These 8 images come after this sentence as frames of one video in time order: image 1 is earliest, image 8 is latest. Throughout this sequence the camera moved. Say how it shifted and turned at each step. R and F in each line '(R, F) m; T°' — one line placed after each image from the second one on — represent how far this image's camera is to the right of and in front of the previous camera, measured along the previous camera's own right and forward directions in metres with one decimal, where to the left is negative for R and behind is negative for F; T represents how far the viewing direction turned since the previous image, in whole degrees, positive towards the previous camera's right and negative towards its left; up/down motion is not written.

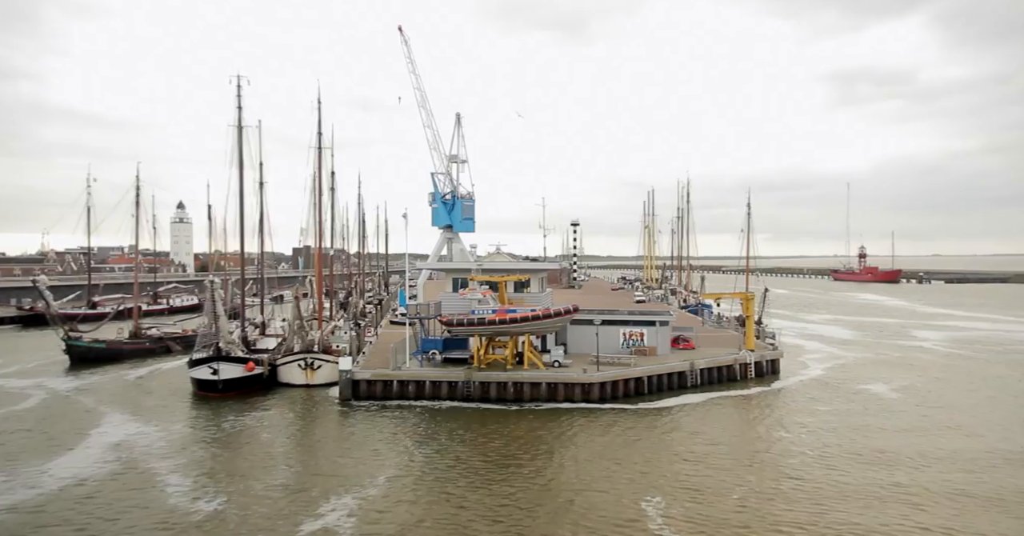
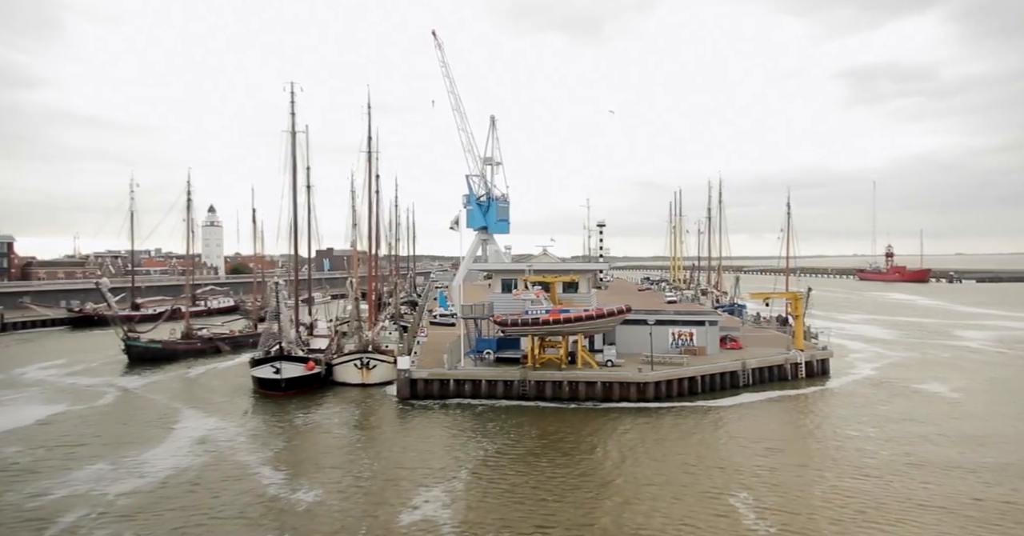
(-1.4, -0.5) m; -2°
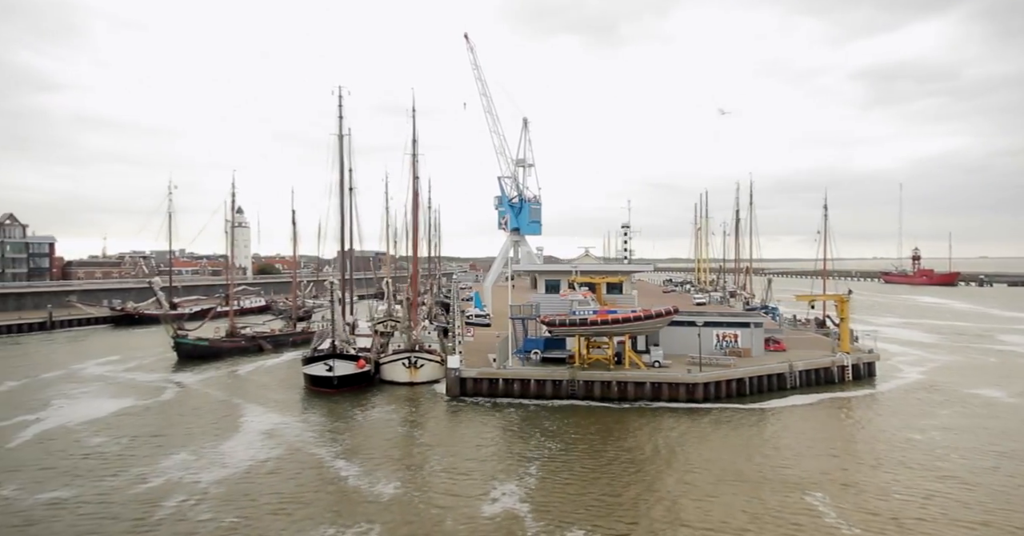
(-1.2, -0.4) m; -2°
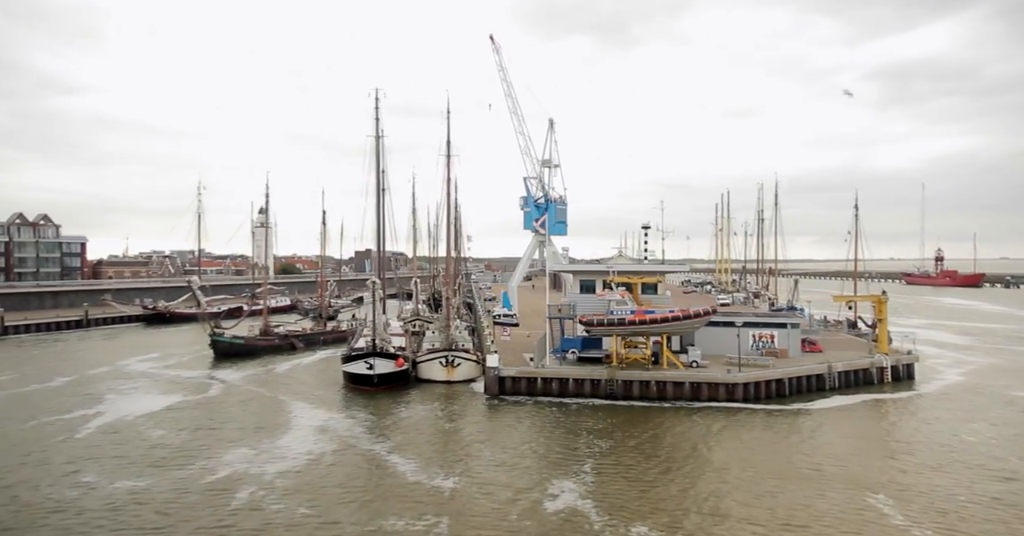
(-1.0, -0.3) m; -2°
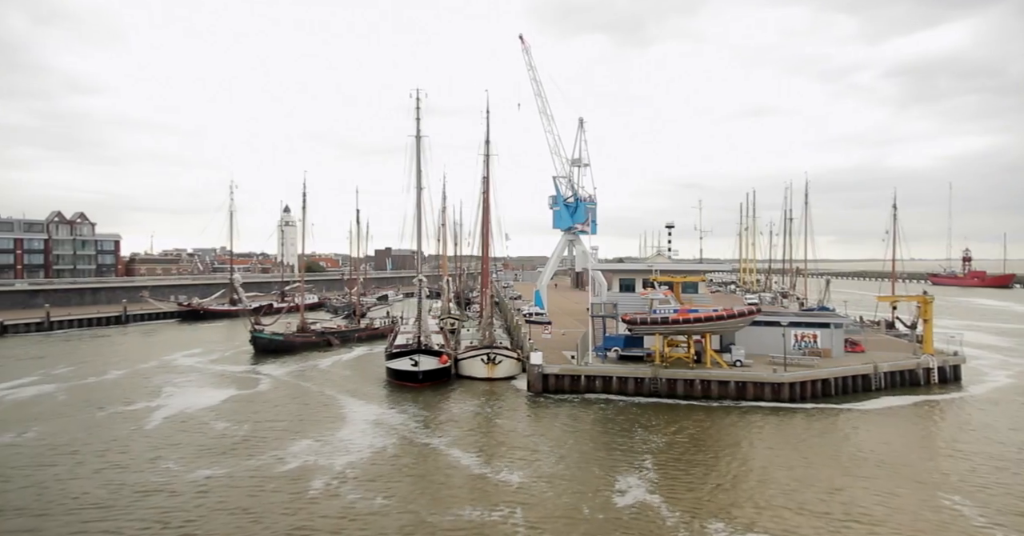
(-1.1, -0.3) m; -2°
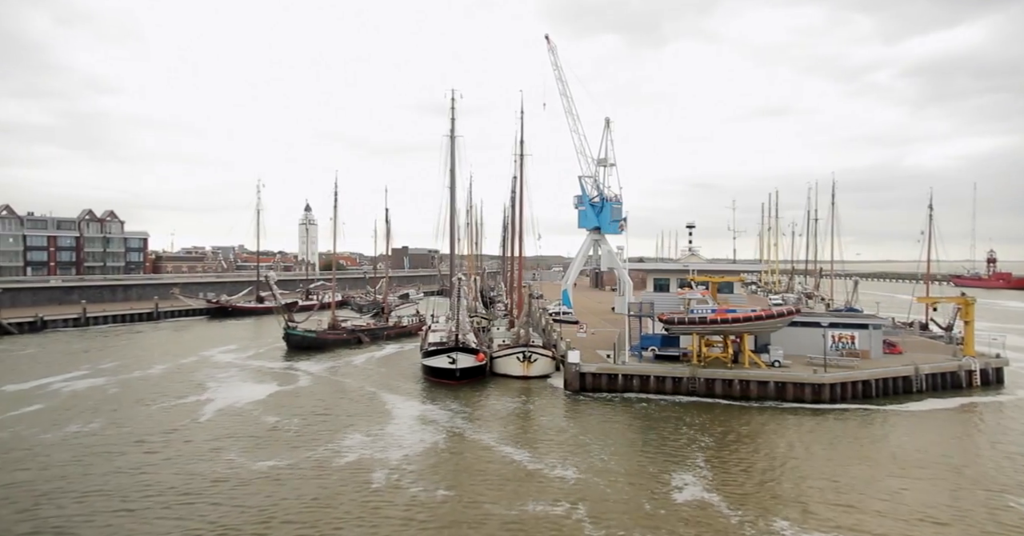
(-1.0, -0.2) m; -2°
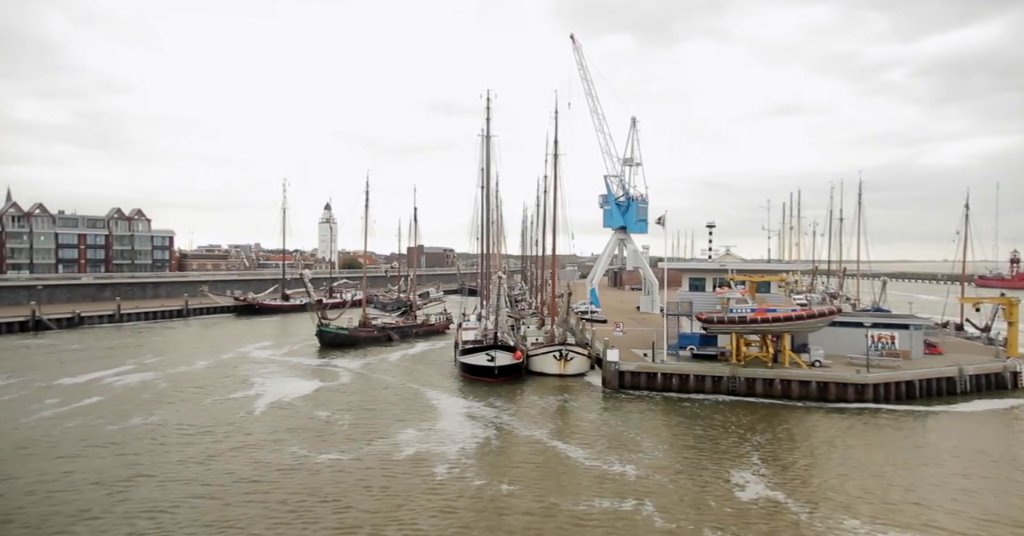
(-1.1, -0.2) m; -1°
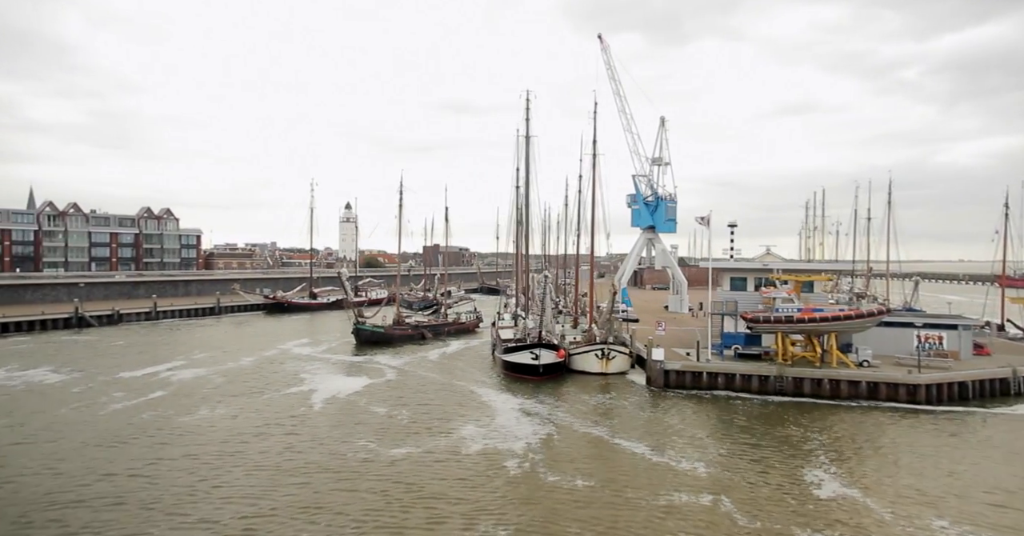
(-1.3, -0.2) m; -1°
